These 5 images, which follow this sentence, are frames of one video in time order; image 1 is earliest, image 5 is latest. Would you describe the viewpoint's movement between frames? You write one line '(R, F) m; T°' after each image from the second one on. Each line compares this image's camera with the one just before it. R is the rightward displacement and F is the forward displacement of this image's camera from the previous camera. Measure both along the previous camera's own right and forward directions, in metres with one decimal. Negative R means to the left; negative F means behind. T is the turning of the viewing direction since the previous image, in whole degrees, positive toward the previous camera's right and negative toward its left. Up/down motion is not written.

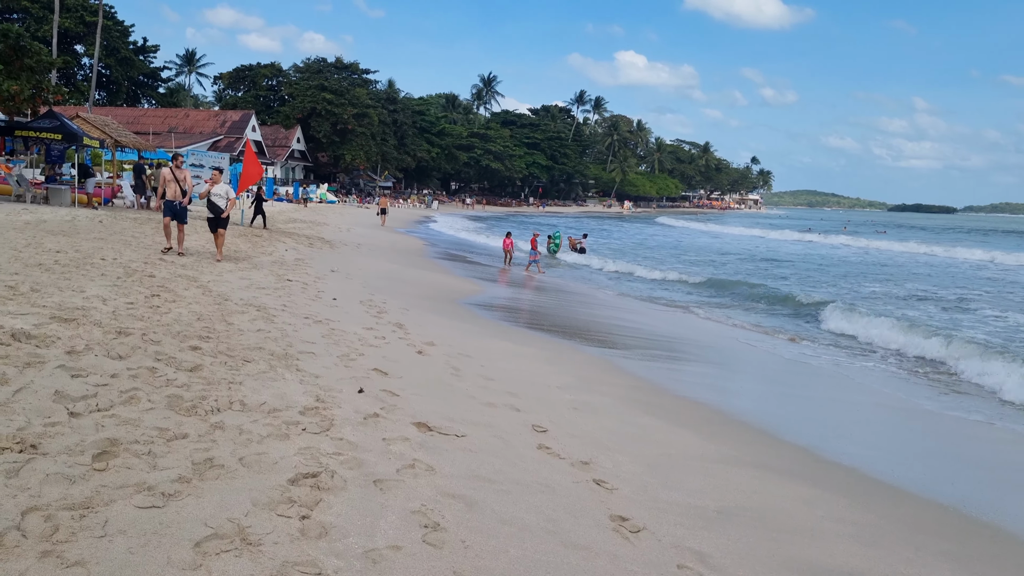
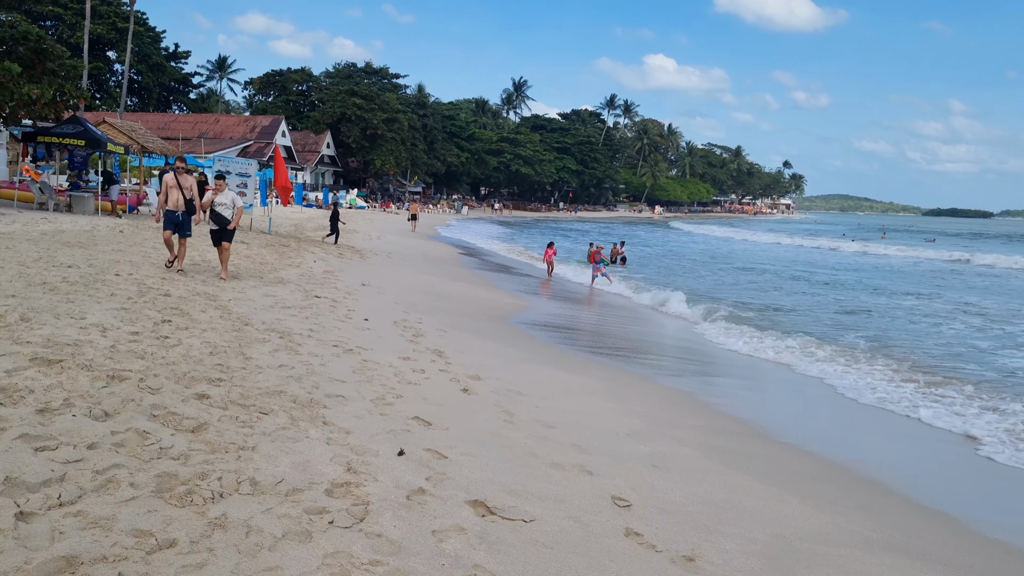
(-0.2, +0.8) m; -2°
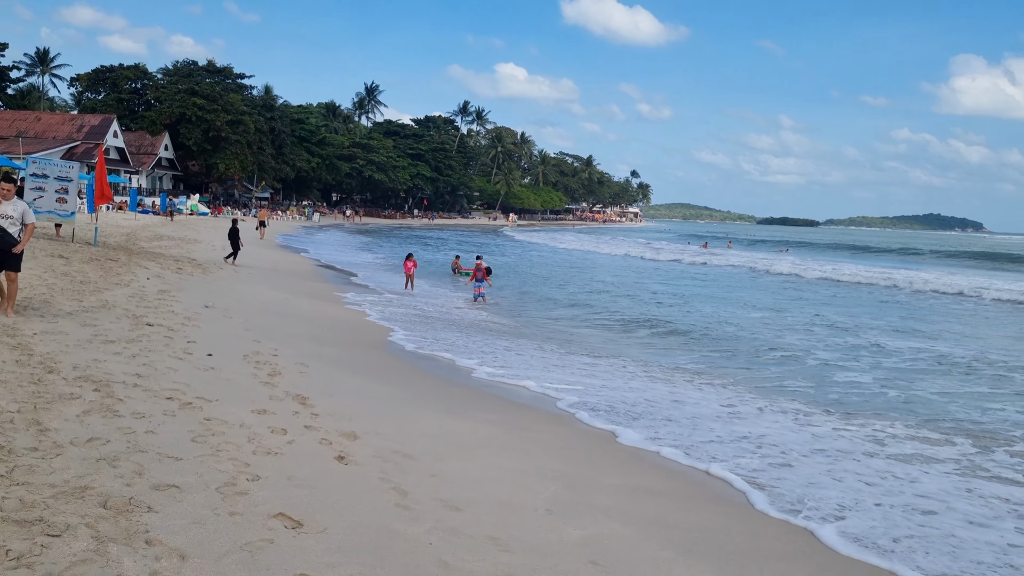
(-0.2, +1.0) m; +9°
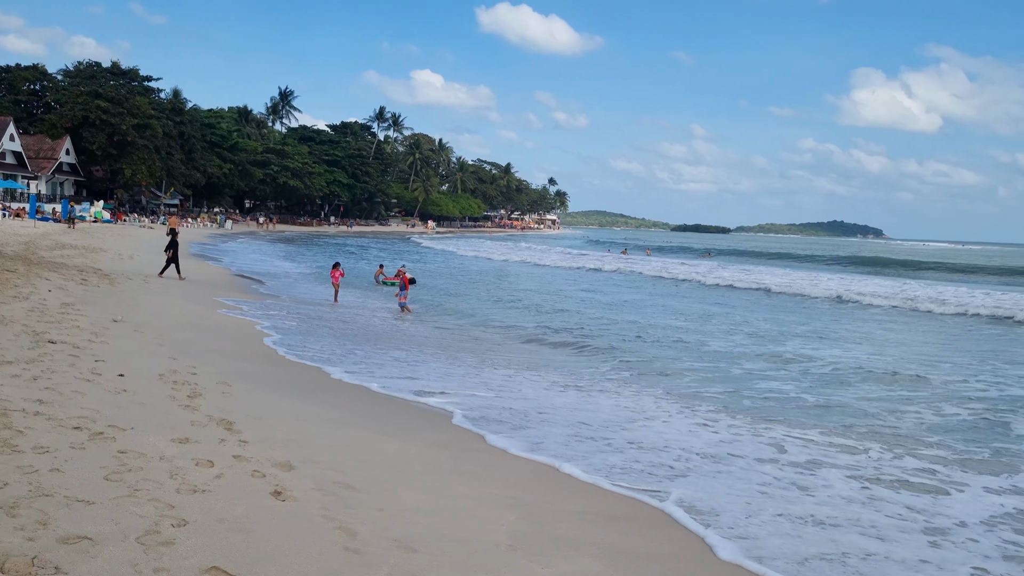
(-0.2, +0.3) m; +5°
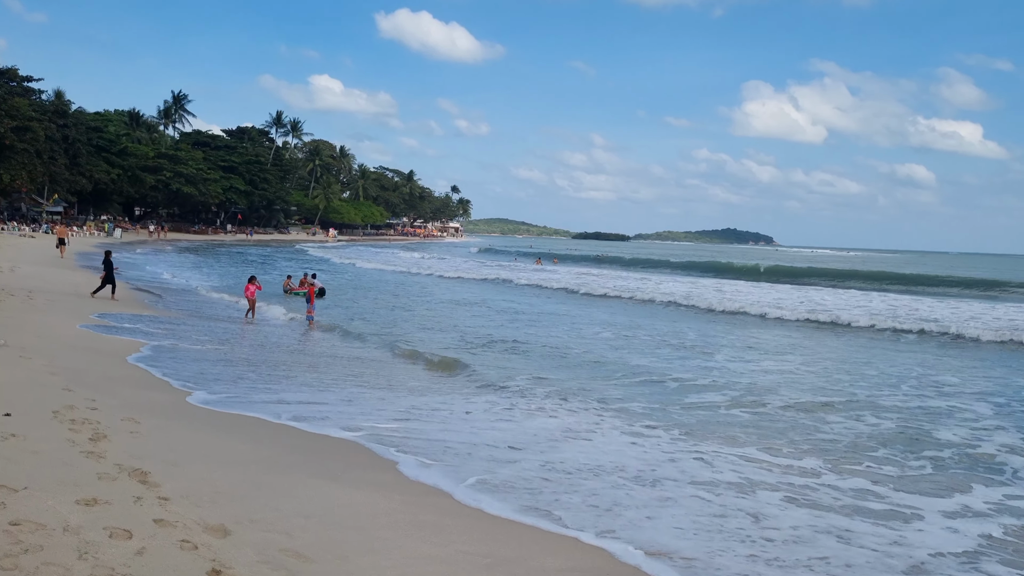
(-0.3, +0.6) m; +6°
